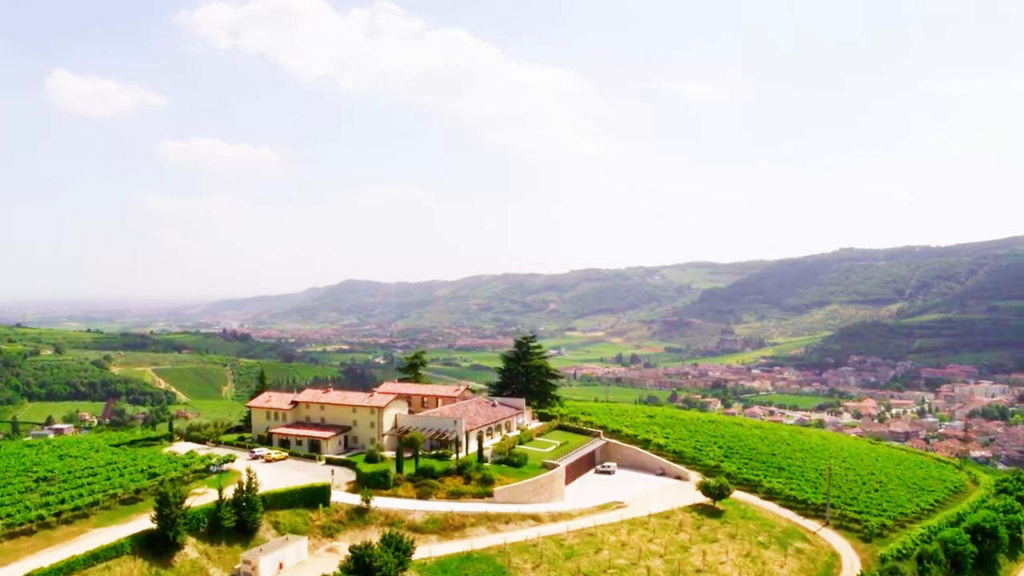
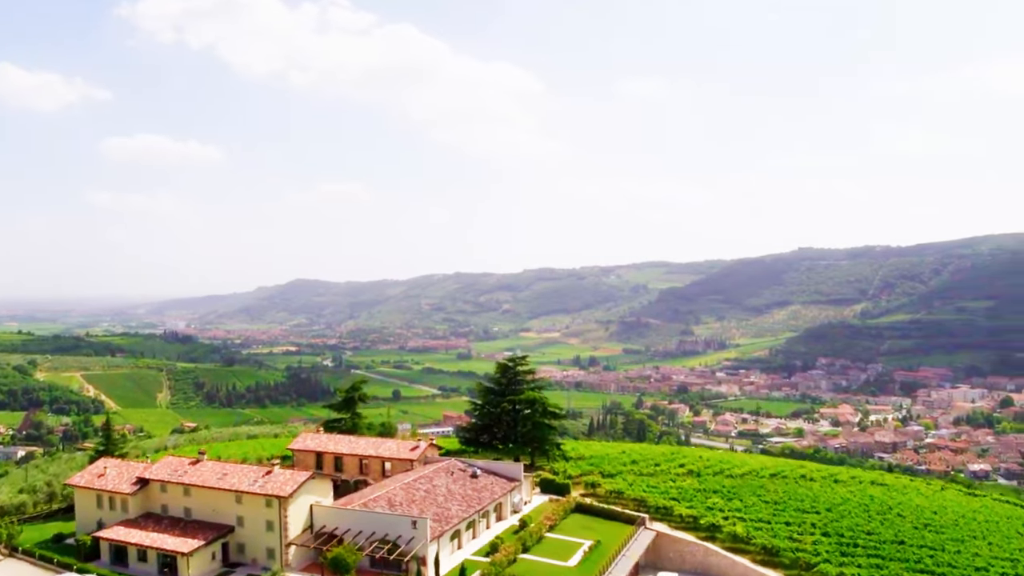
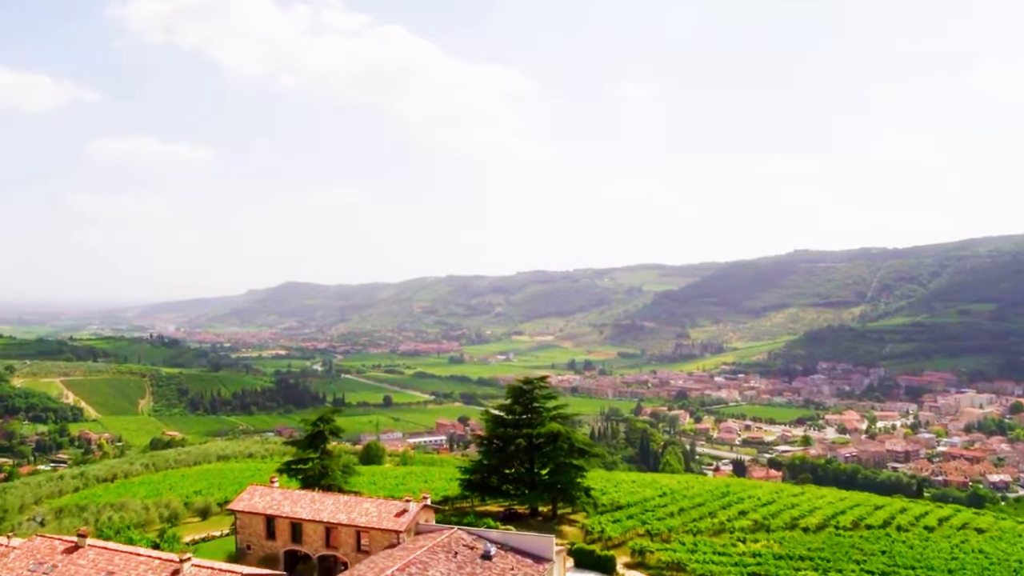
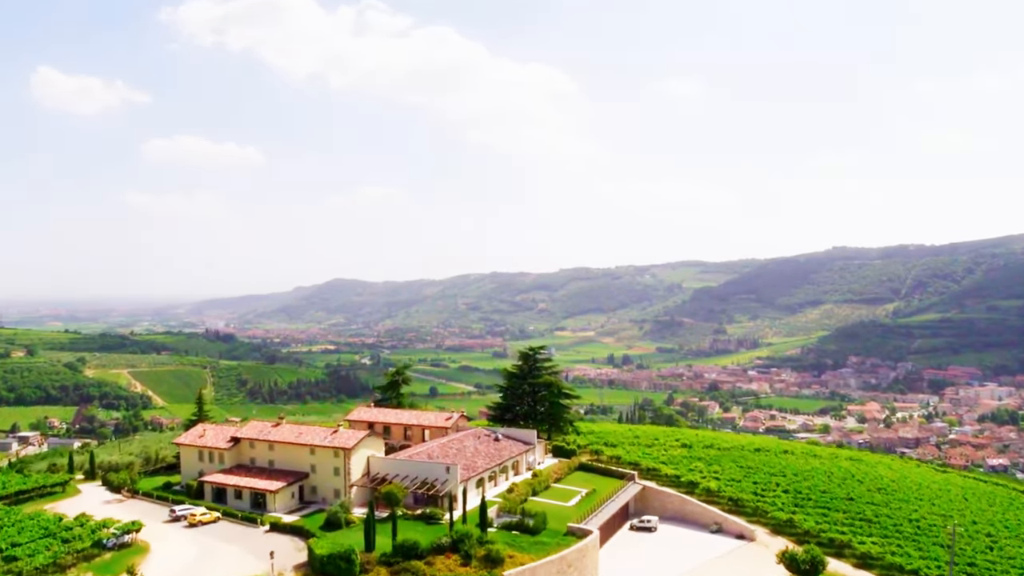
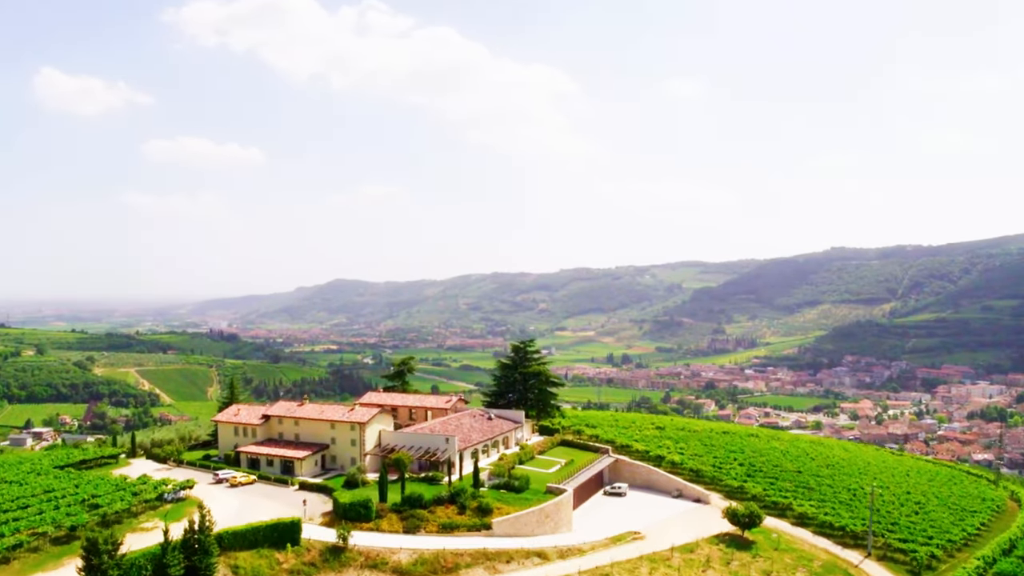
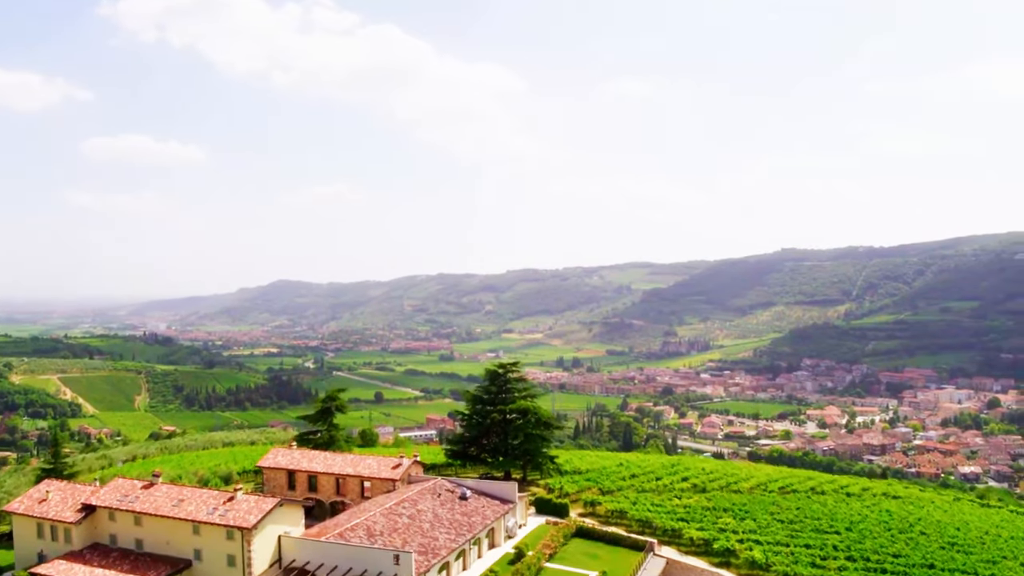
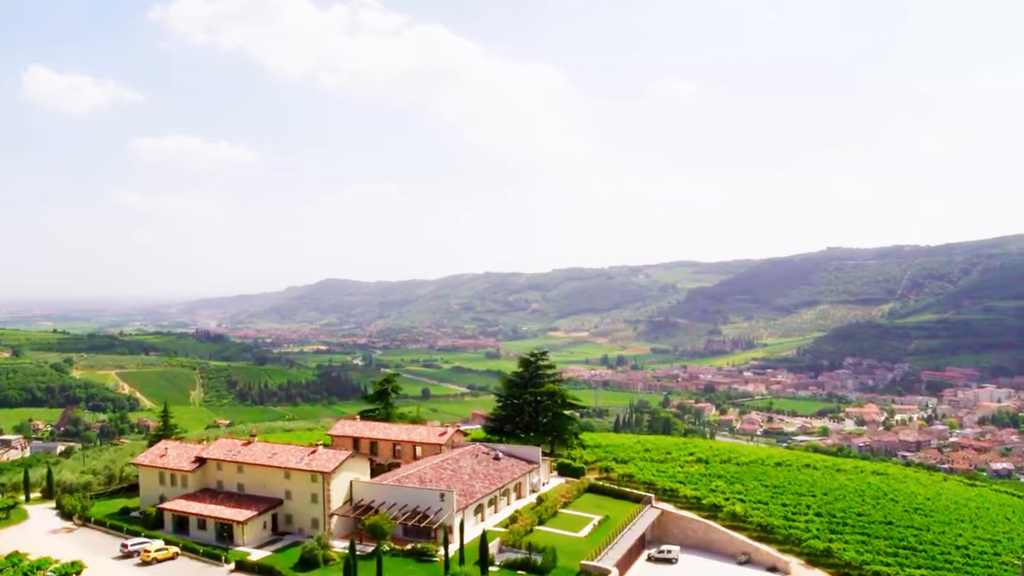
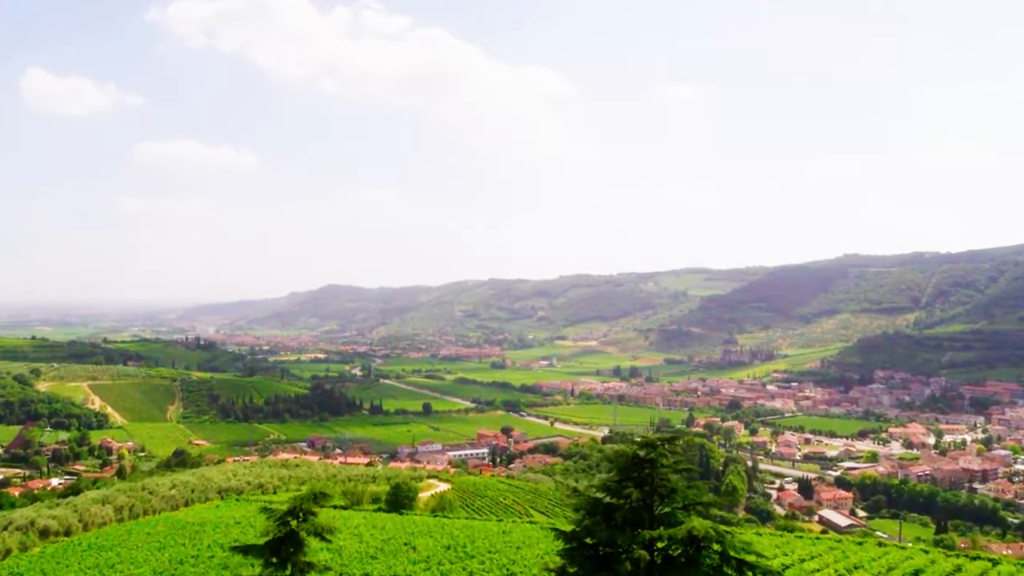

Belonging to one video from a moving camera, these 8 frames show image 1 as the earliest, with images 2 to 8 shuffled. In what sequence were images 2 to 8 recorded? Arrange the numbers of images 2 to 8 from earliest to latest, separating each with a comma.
5, 4, 7, 2, 6, 3, 8
